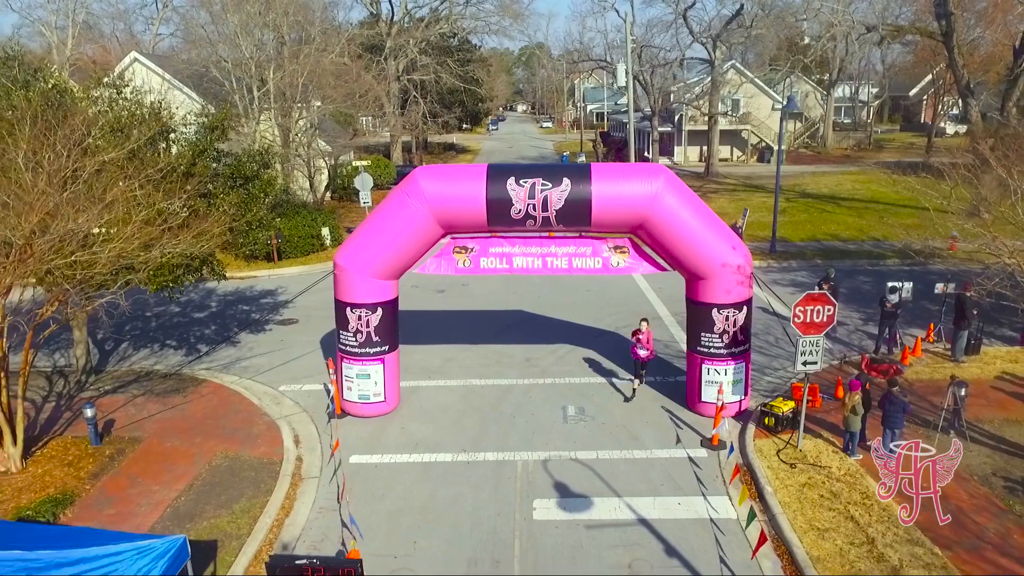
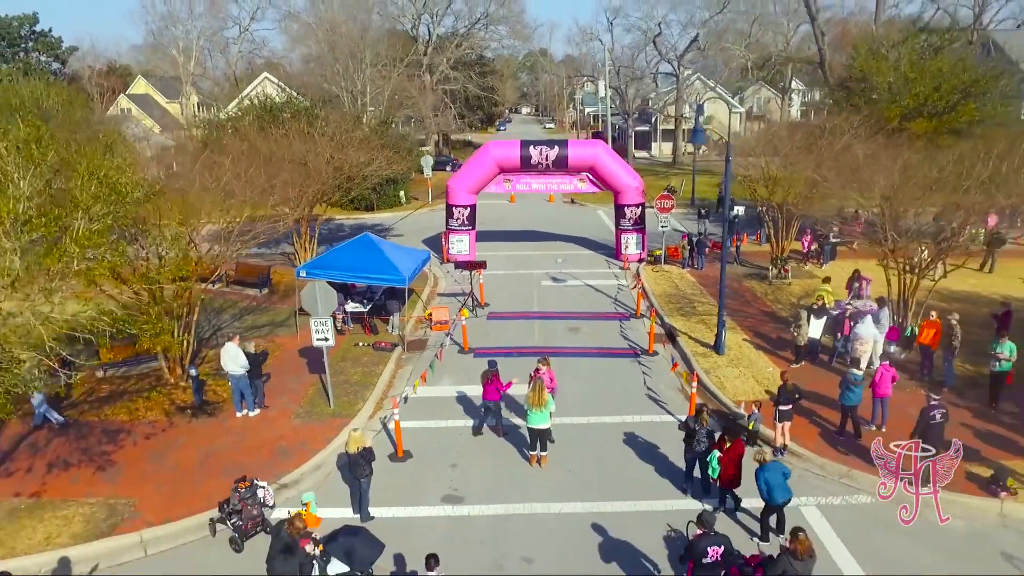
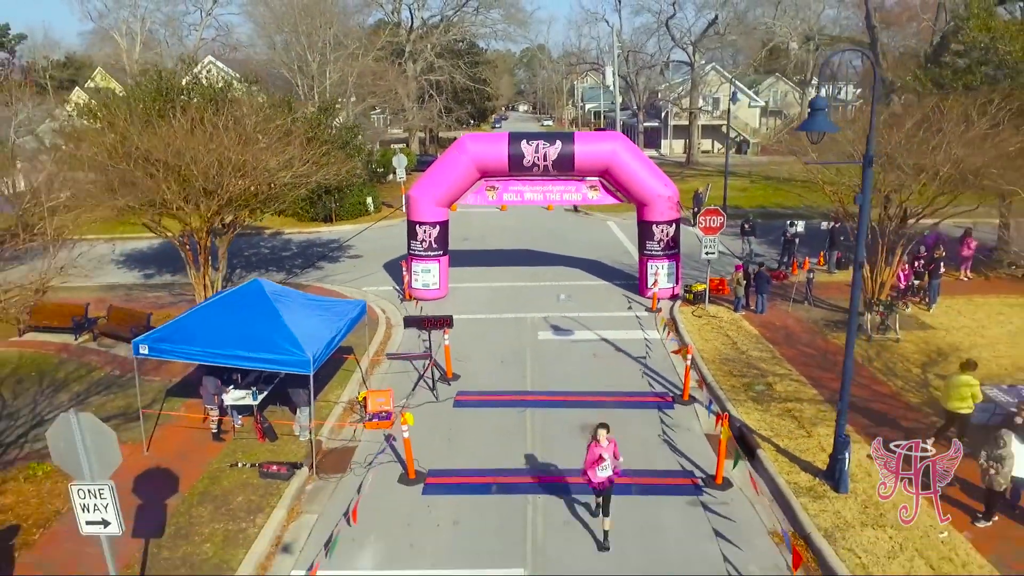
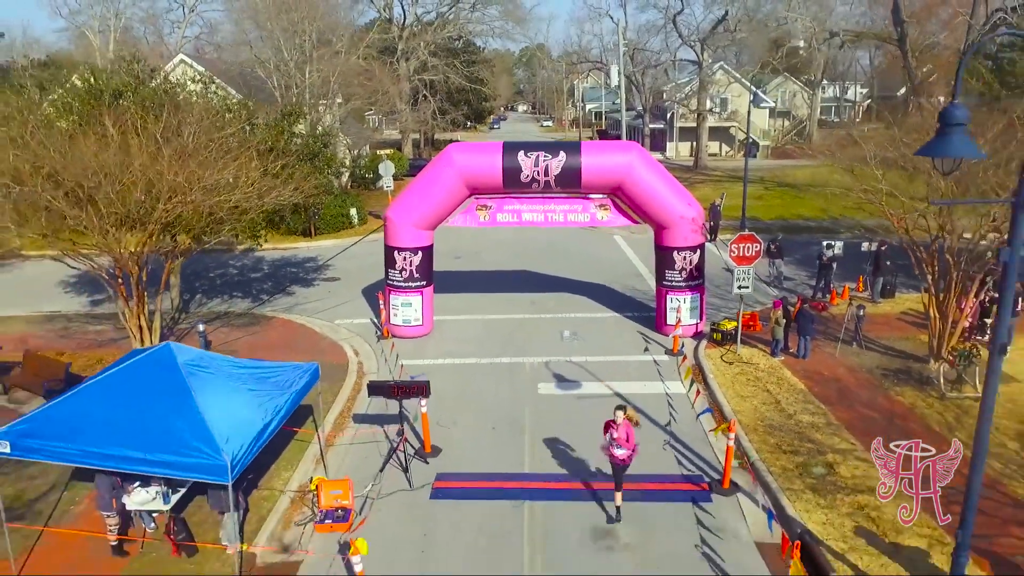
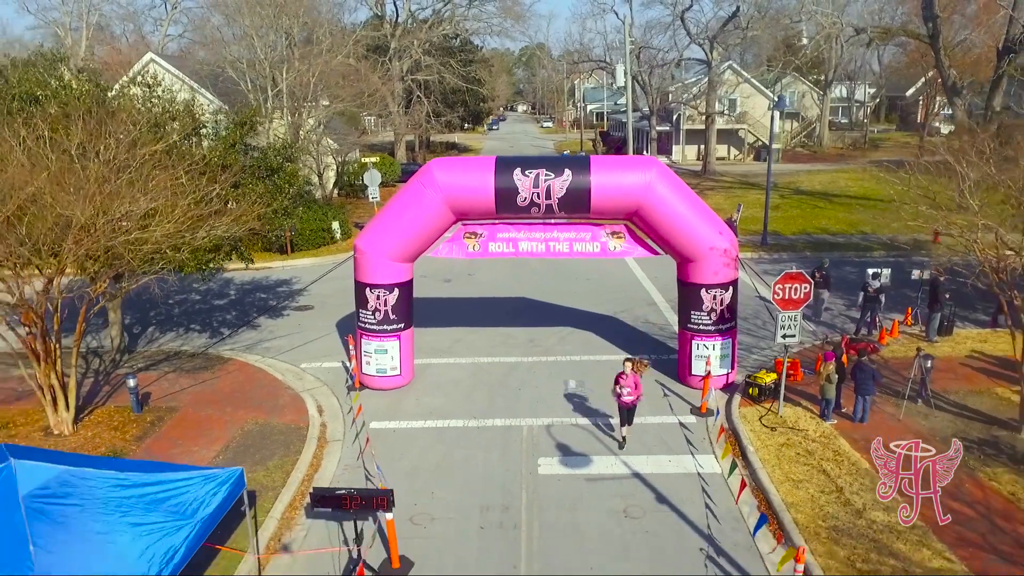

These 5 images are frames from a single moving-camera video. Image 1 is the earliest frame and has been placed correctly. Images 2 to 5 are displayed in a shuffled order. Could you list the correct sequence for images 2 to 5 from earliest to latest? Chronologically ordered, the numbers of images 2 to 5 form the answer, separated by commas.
5, 4, 3, 2
